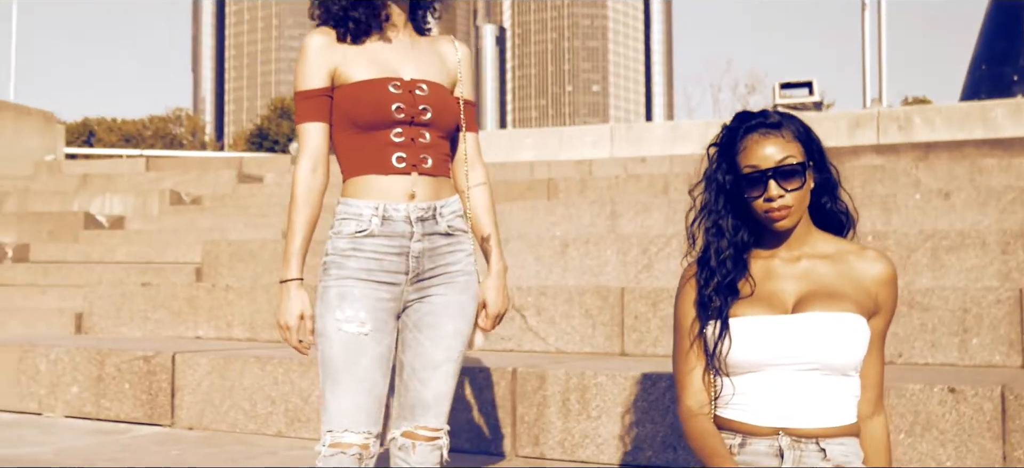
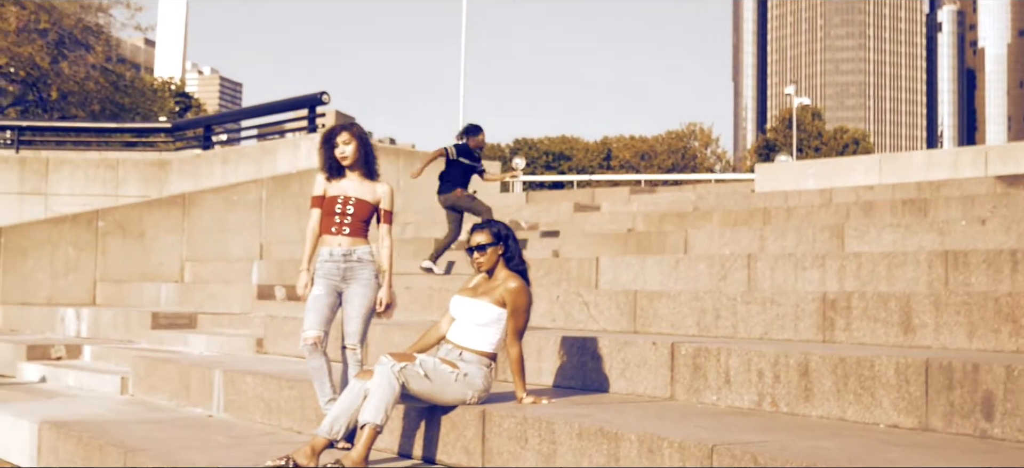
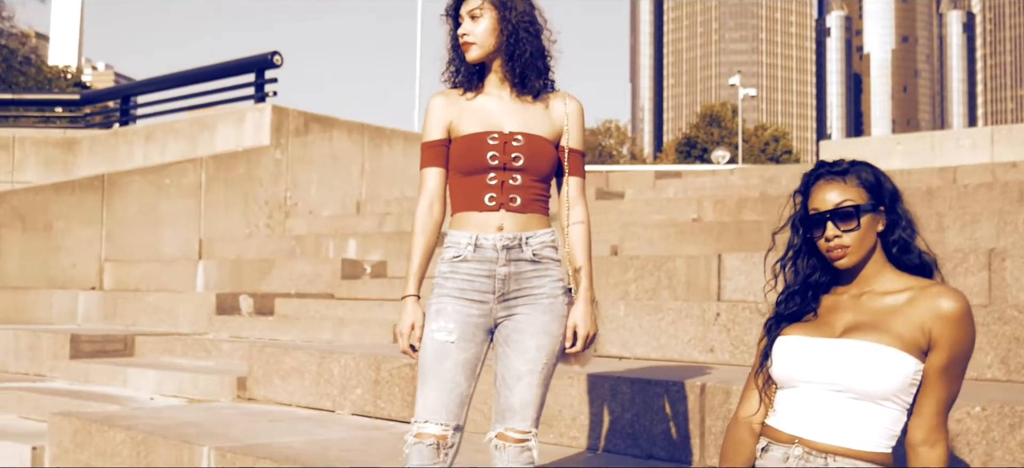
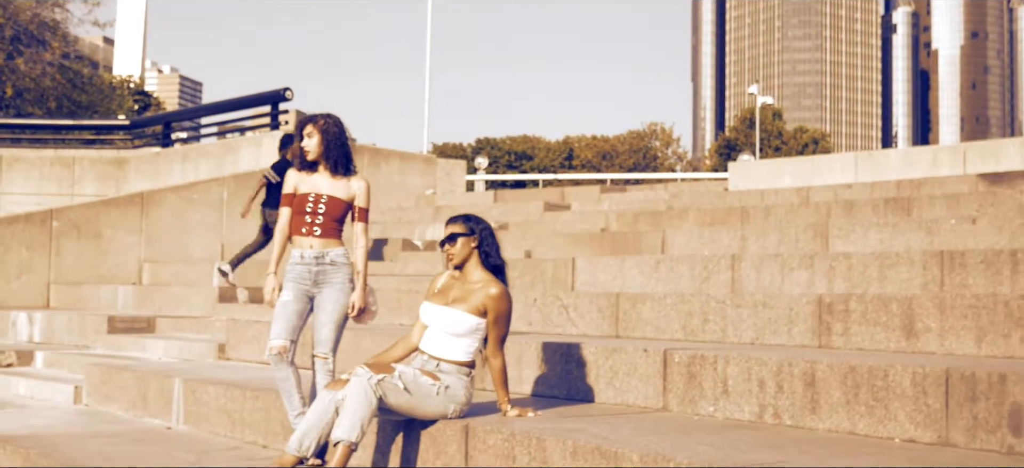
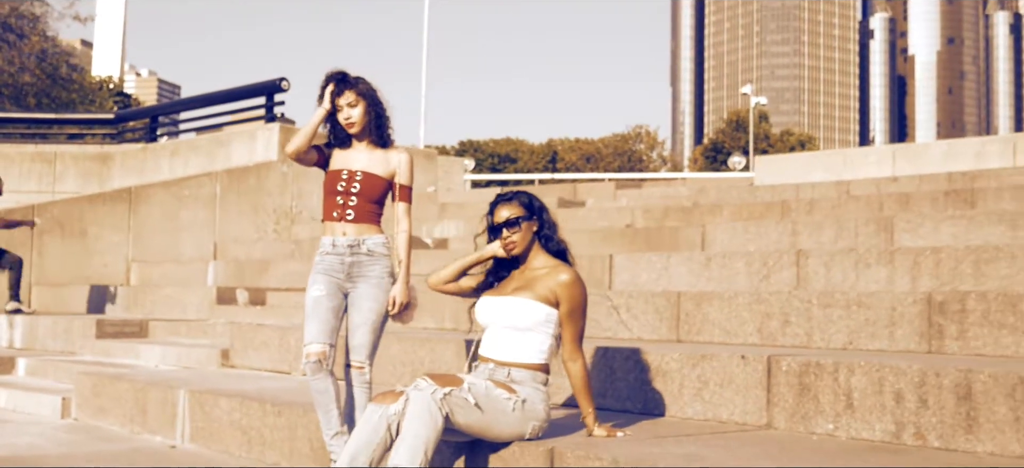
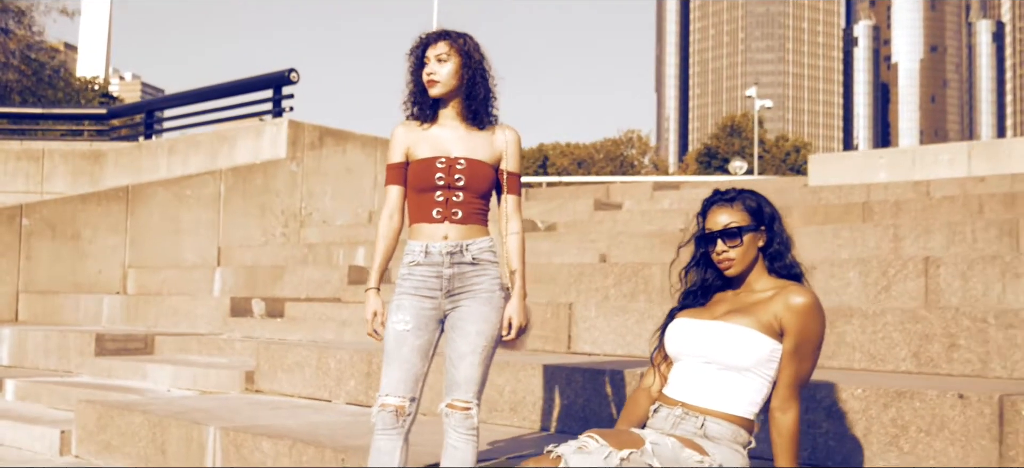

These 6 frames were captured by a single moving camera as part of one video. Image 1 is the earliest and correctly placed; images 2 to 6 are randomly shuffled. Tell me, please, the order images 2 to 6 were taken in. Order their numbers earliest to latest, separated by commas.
3, 6, 5, 4, 2
